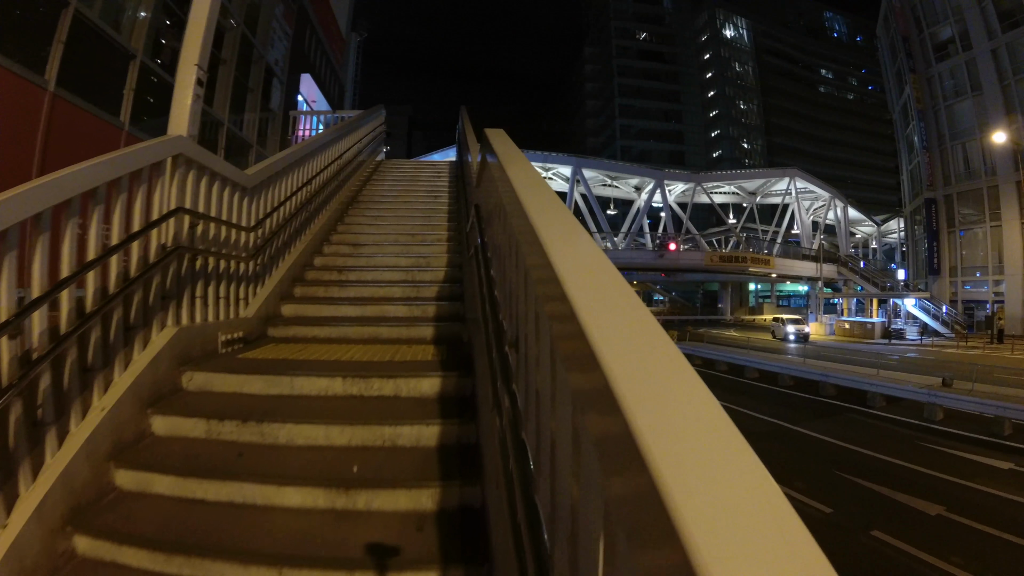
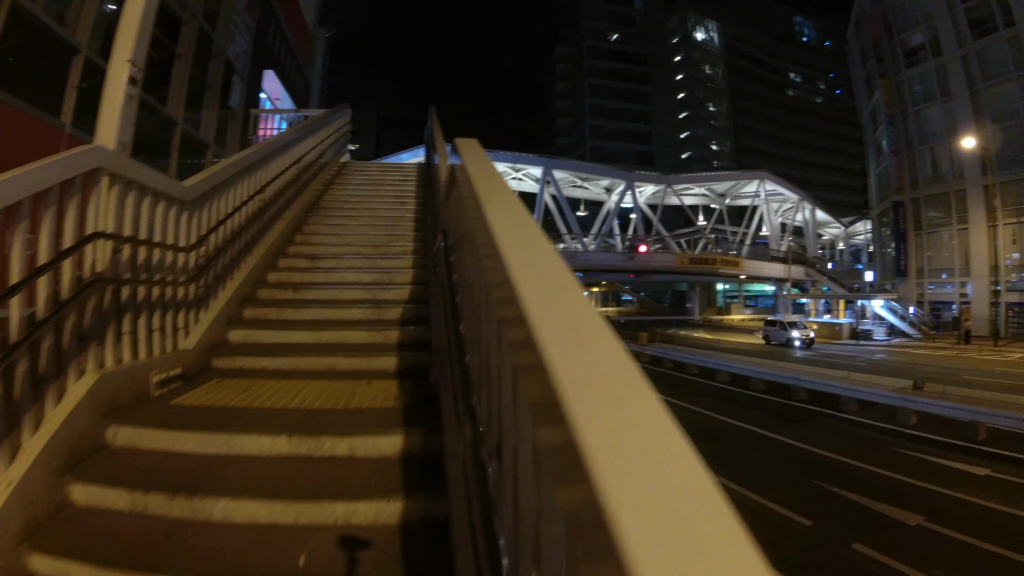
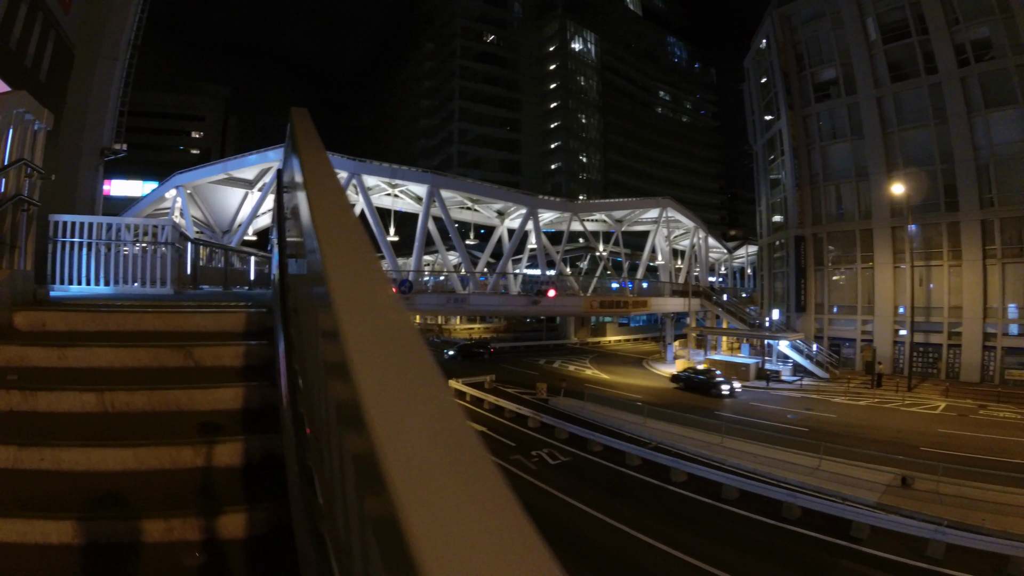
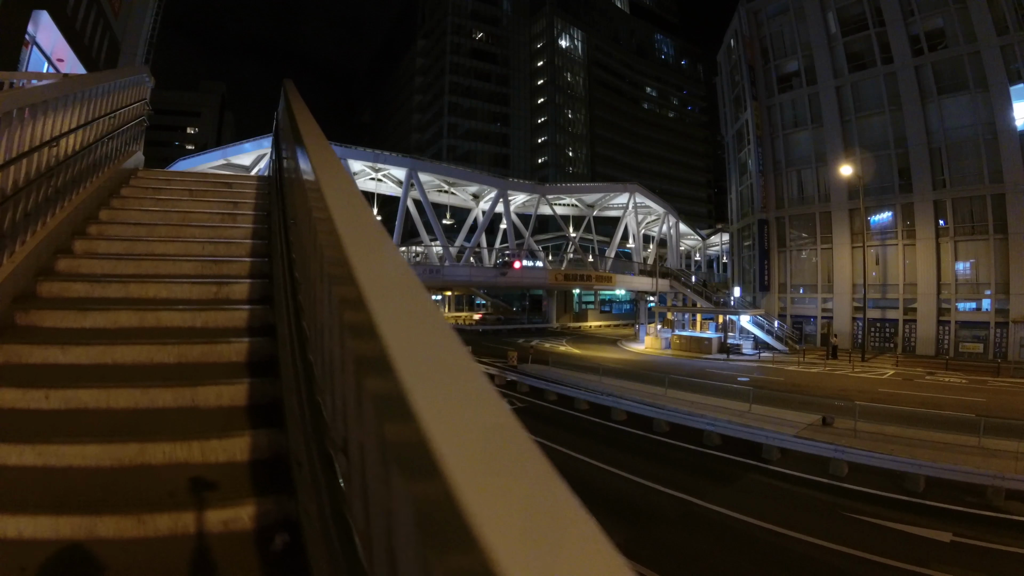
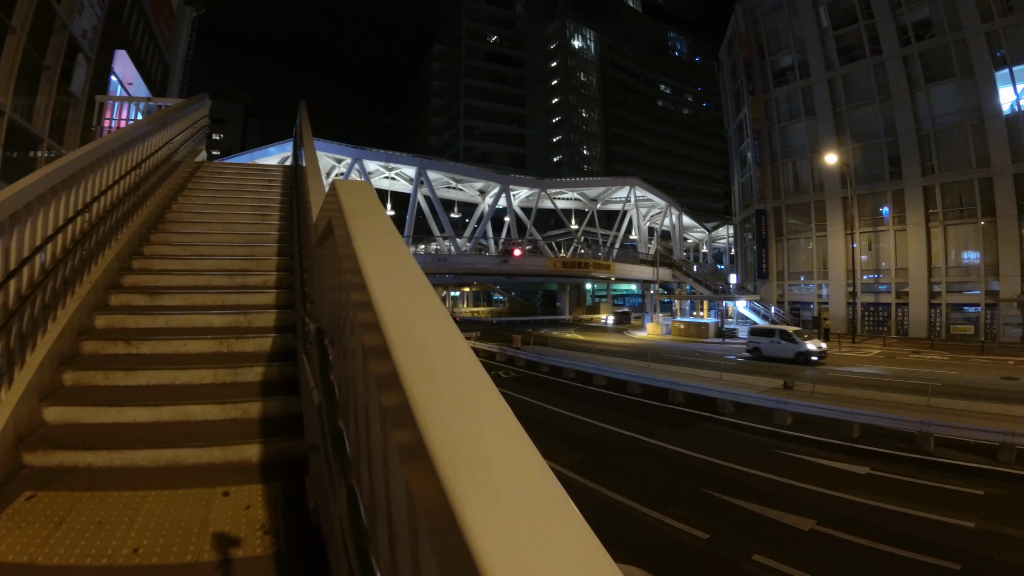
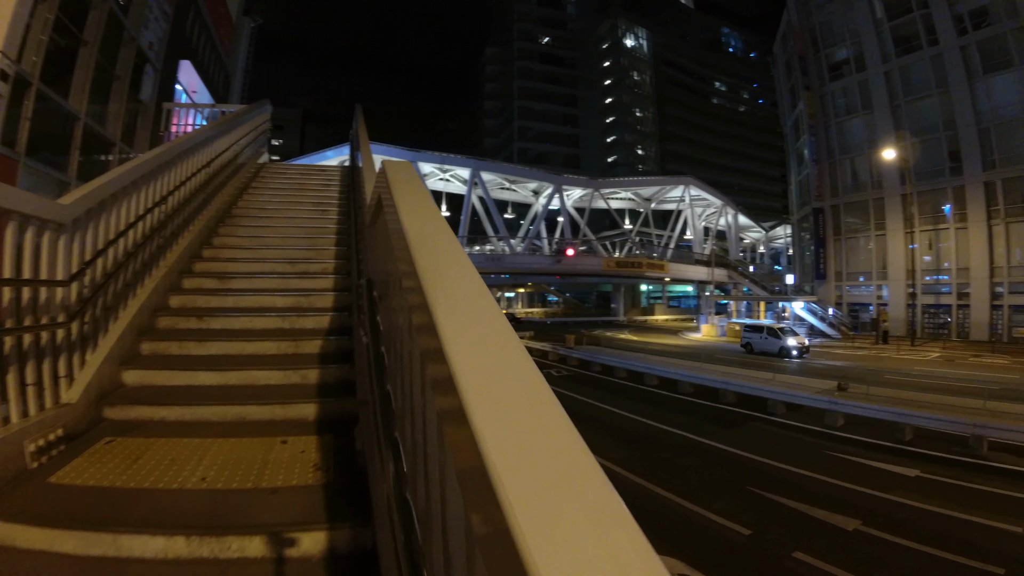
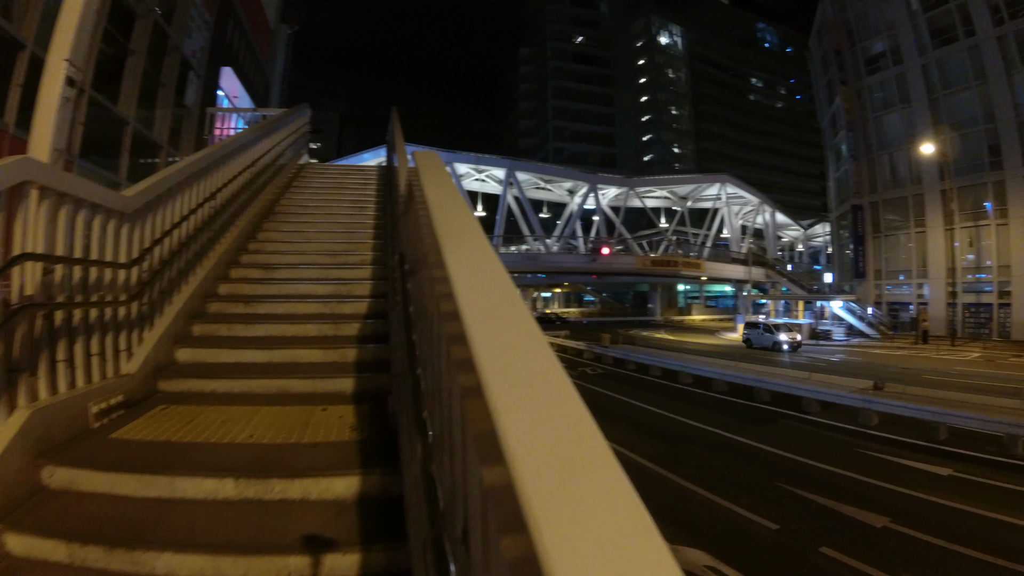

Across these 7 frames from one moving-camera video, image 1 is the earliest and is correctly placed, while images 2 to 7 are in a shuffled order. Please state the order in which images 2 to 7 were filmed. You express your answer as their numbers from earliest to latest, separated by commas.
2, 7, 6, 5, 4, 3
